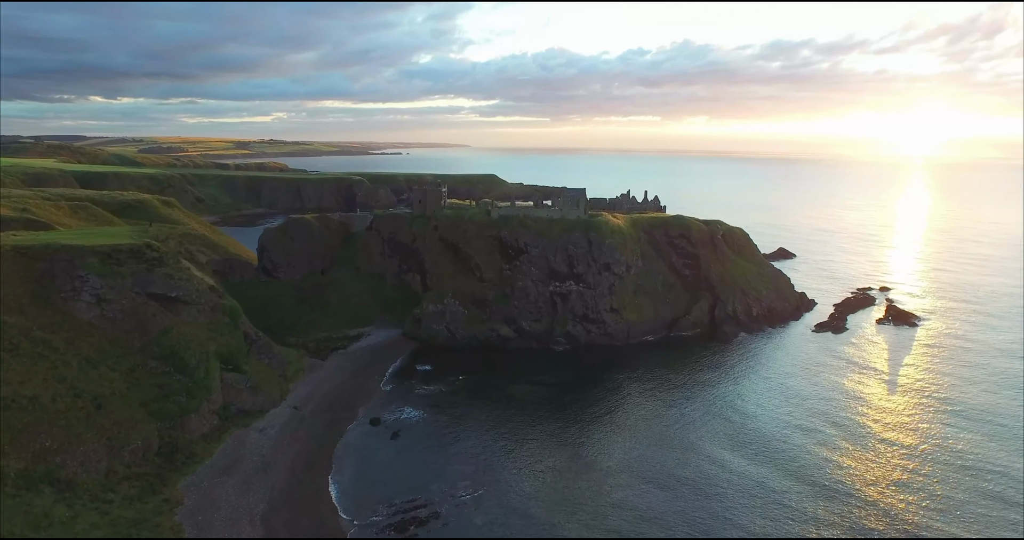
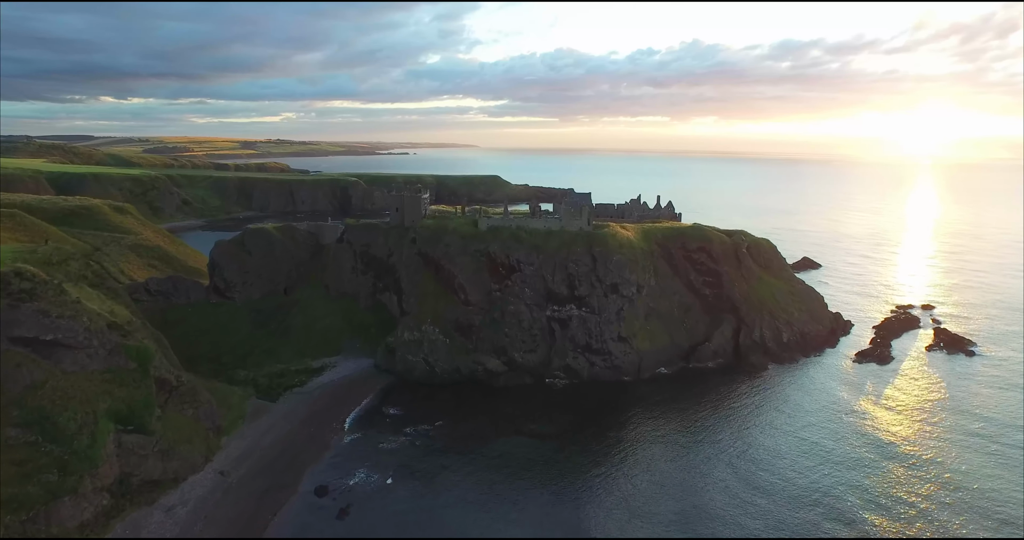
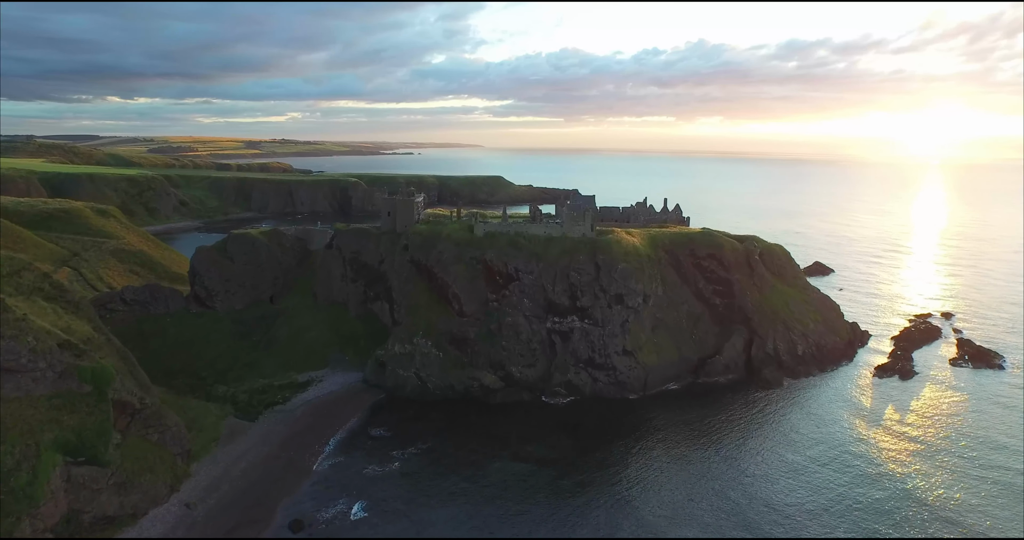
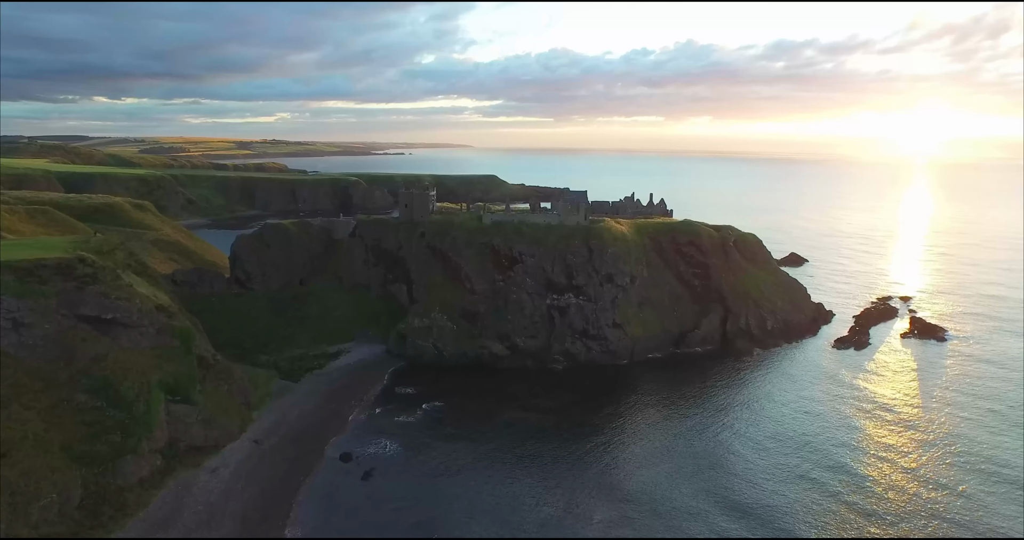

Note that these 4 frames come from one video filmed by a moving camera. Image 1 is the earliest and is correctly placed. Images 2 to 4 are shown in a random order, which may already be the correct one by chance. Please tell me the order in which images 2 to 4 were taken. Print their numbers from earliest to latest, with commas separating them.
4, 2, 3
